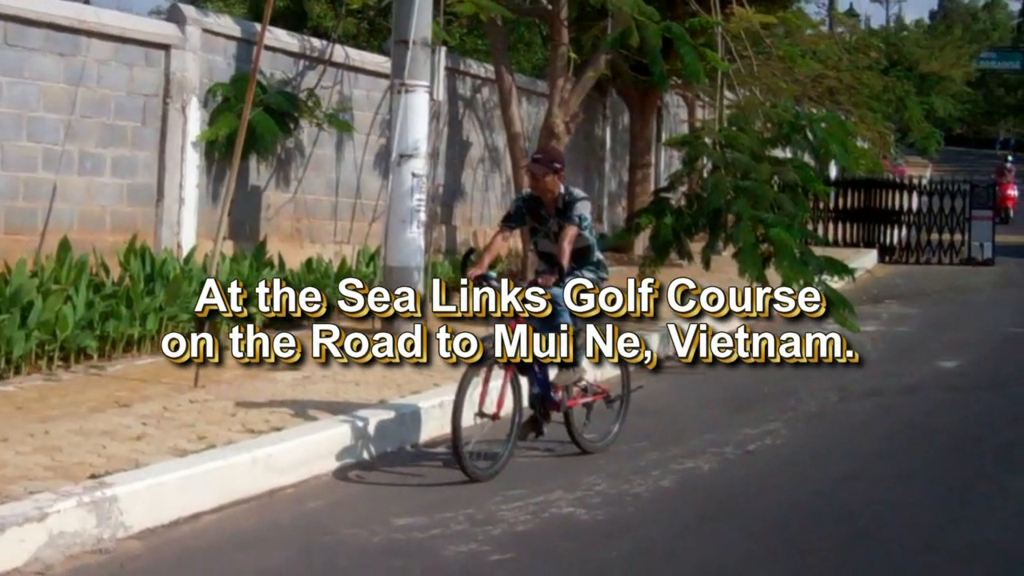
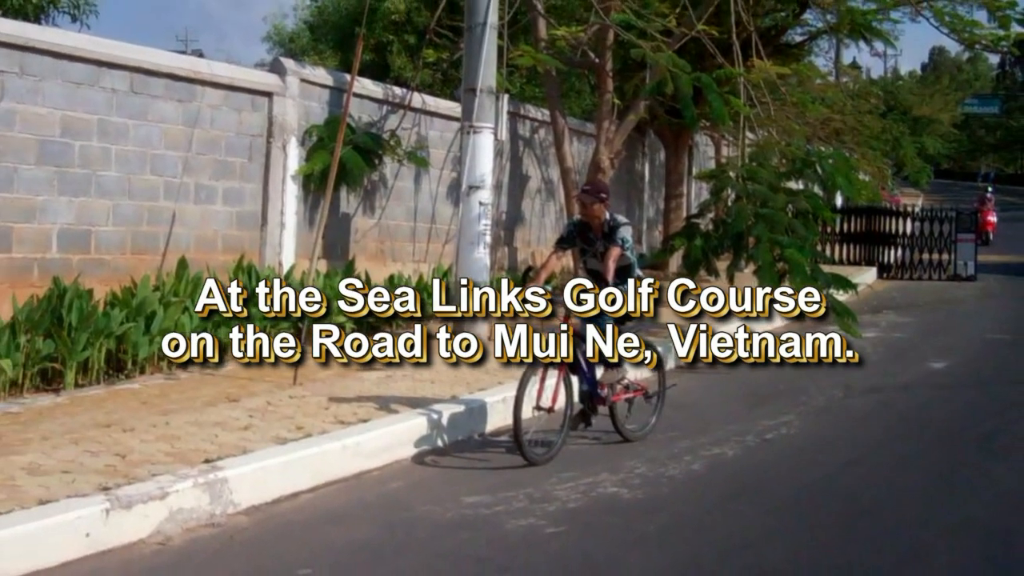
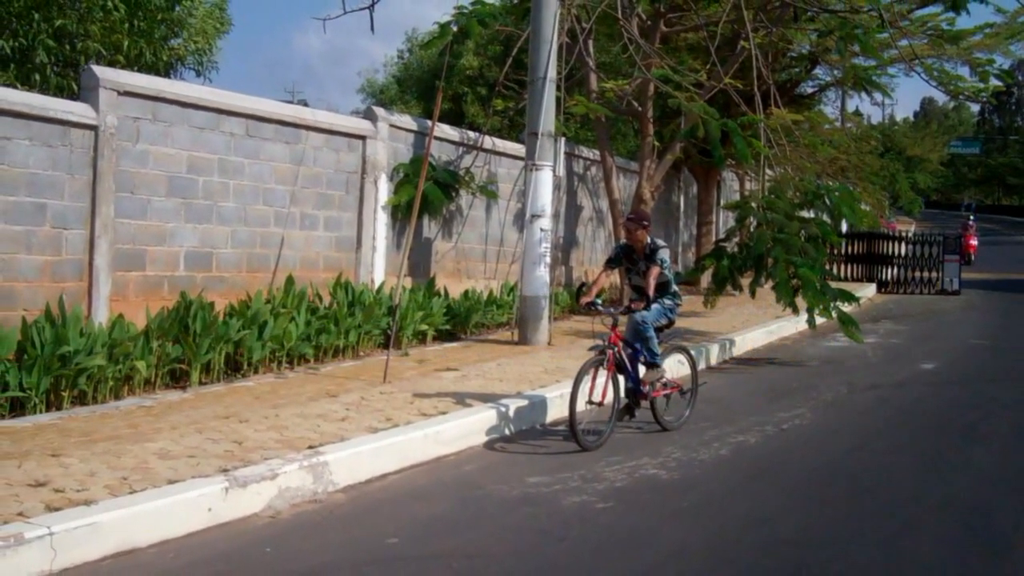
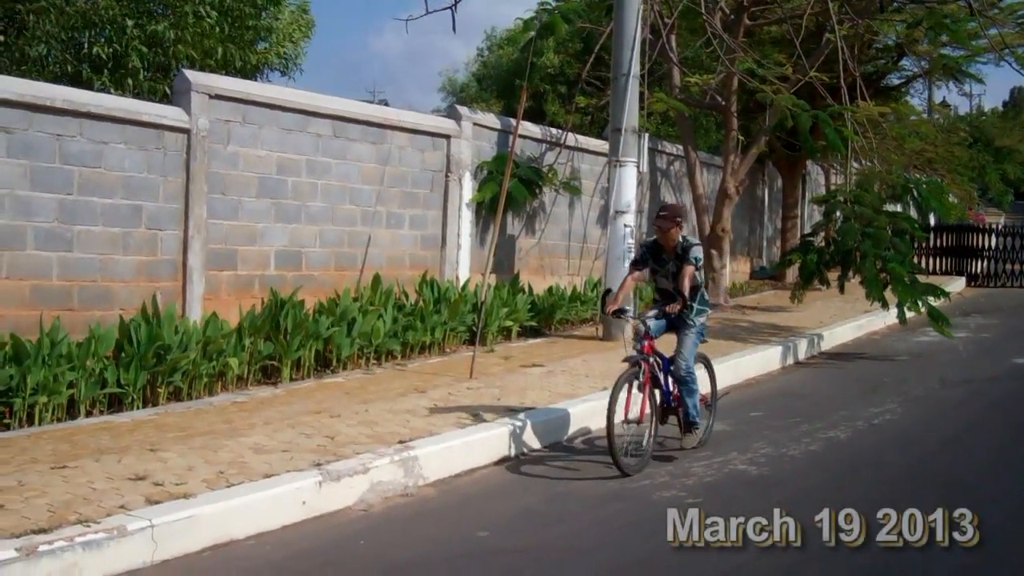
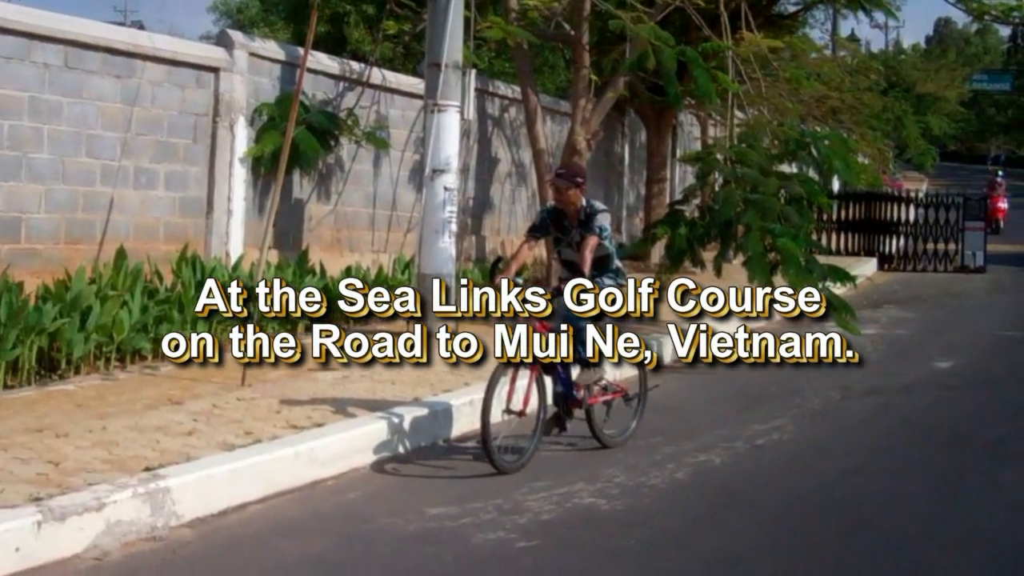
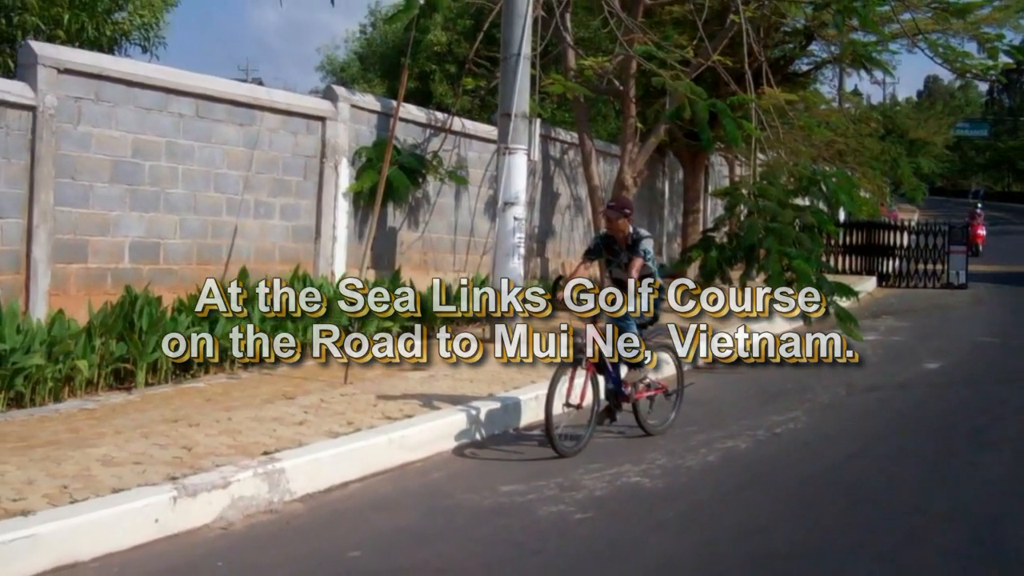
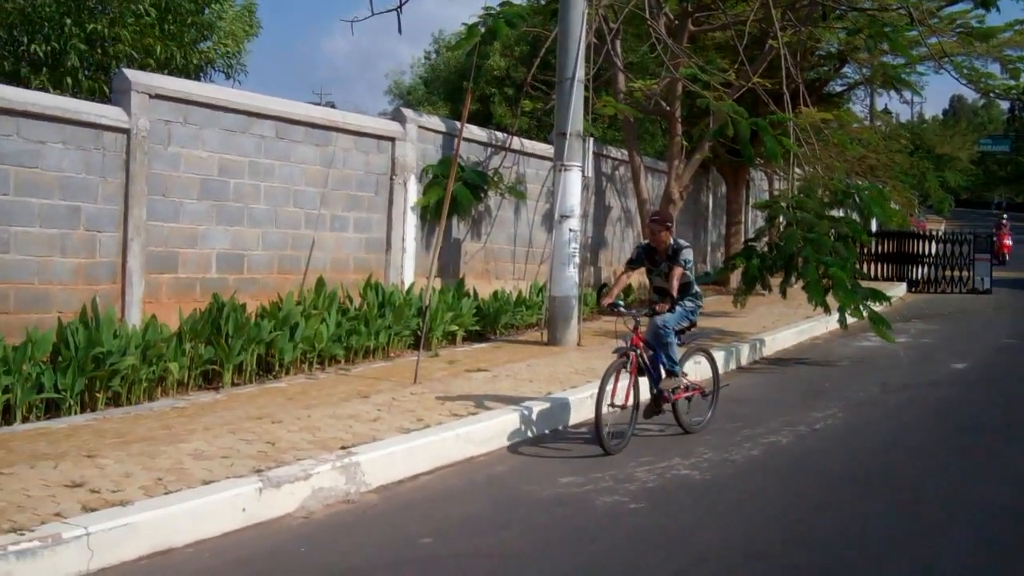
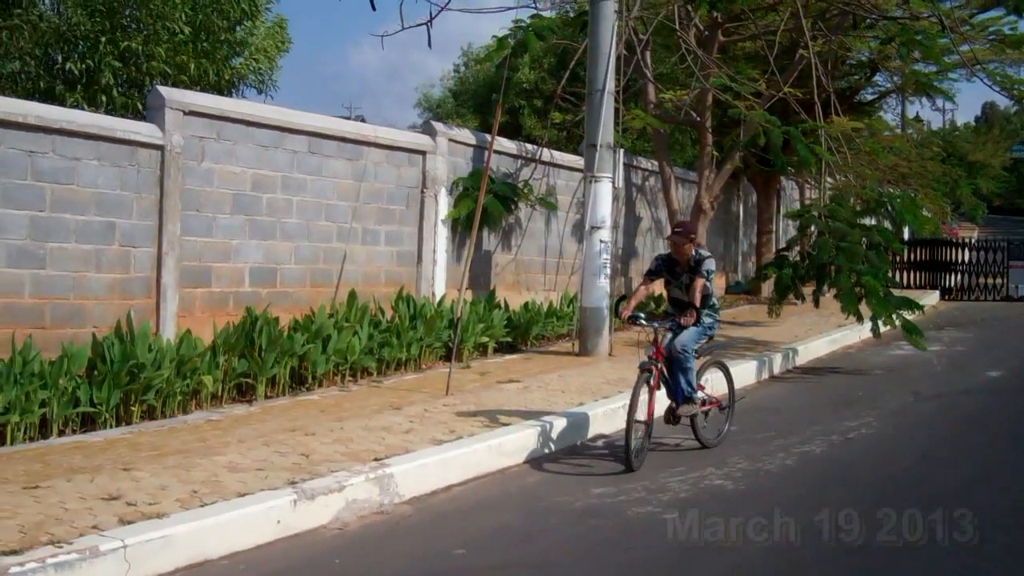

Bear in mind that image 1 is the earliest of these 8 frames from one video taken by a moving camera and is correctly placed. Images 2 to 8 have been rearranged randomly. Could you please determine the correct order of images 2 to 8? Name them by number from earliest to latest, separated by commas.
5, 2, 6, 3, 7, 8, 4
